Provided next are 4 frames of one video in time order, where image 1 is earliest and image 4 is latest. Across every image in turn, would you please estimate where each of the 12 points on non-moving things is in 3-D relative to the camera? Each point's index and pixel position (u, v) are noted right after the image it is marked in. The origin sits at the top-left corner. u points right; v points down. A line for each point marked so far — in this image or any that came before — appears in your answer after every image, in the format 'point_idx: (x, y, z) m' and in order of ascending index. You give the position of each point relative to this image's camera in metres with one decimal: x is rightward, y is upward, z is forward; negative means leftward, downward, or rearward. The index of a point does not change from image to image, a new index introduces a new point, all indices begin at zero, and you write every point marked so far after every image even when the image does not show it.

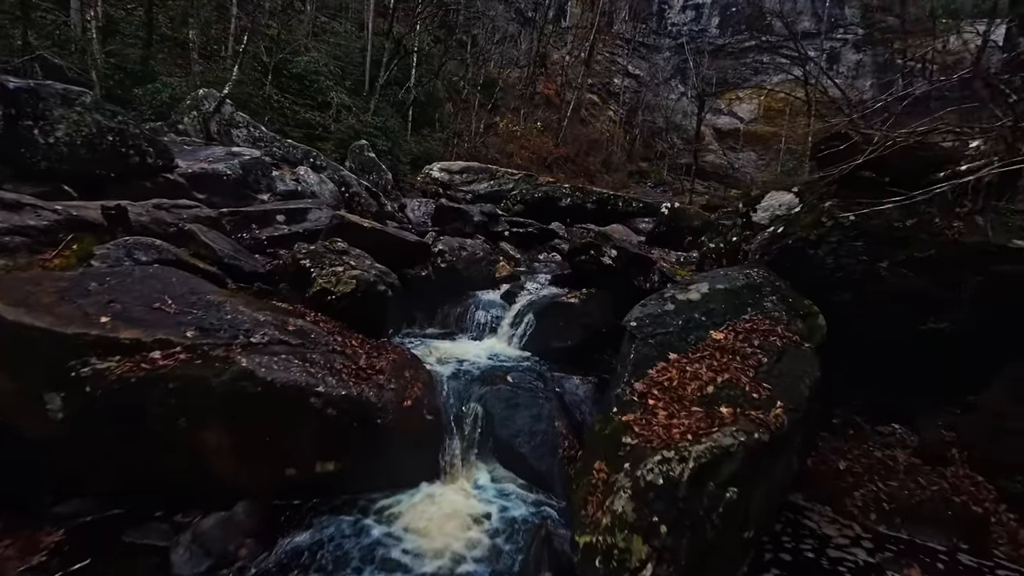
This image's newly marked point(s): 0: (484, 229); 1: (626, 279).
0: (-0.9, +2.0, +15.9) m
1: (+2.0, +0.1, +8.4) m
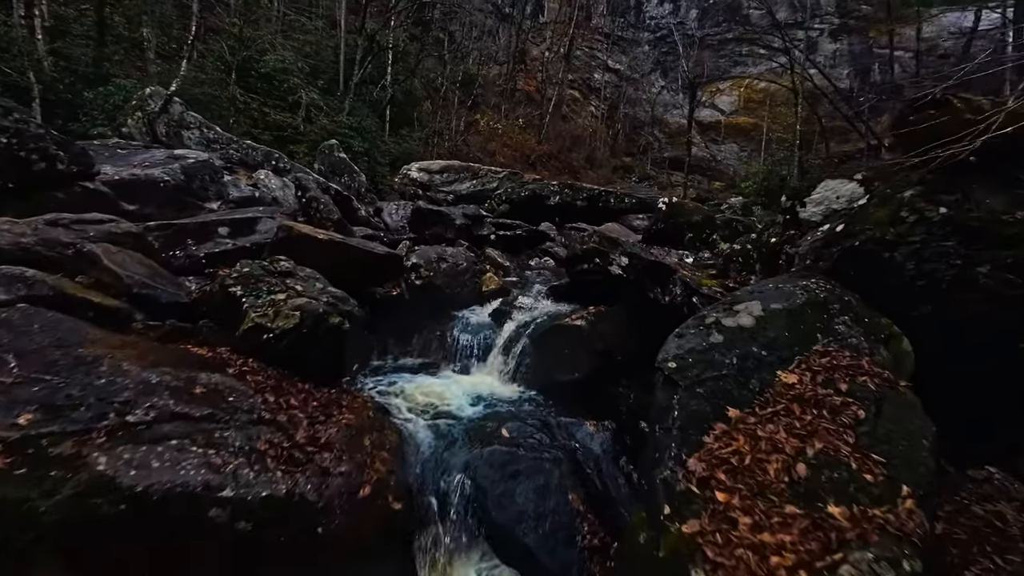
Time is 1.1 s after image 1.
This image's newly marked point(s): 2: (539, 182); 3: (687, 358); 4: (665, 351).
0: (-1.3, +1.6, +14.4) m
1: (+1.9, -0.1, +7.0) m
2: (+1.0, +4.4, +19.5) m
3: (+1.5, -0.6, +4.1) m
4: (+1.4, -0.6, +4.3) m
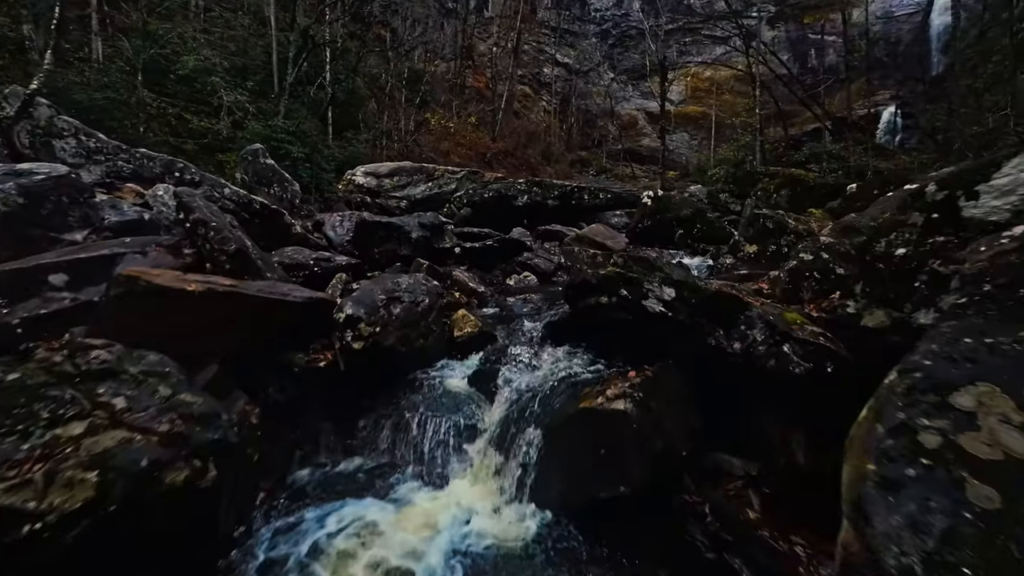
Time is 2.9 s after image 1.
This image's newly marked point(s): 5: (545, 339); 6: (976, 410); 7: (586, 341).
0: (-2.1, +1.0, +11.8) m
1: (+1.8, -0.5, +4.7) m
2: (-0.4, +3.9, +17.1) m
3: (+1.7, -1.1, +1.8) m
4: (+1.6, -1.1, +2.0) m
5: (+0.4, -0.7, +6.3) m
6: (+2.4, -0.6, +2.4) m
7: (+0.9, -0.7, +5.9) m
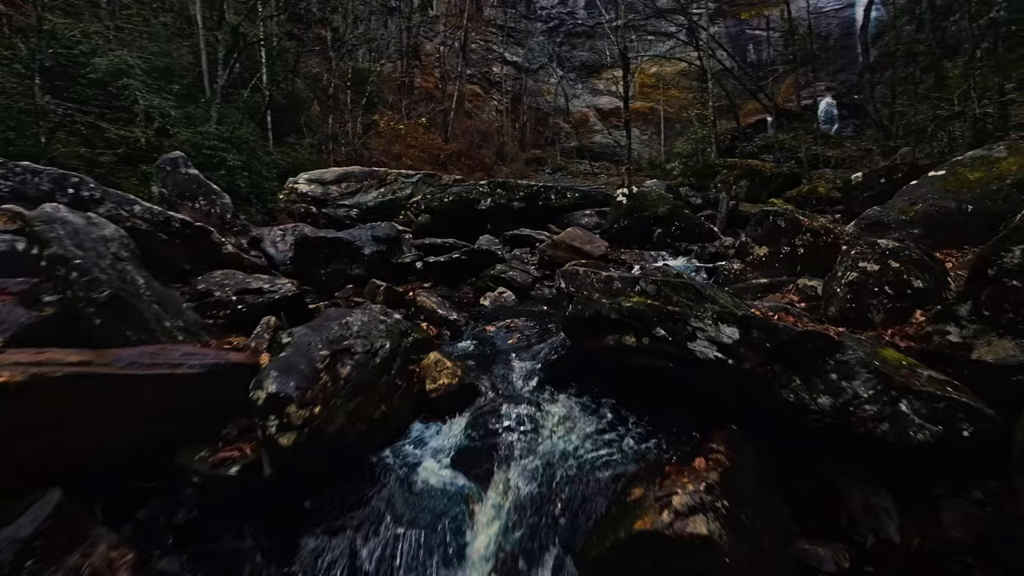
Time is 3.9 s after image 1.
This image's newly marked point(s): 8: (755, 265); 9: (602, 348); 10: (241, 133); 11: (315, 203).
0: (-2.7, +0.5, +10.2) m
1: (+1.8, -0.8, +3.4) m
2: (-1.6, +3.5, +15.6) m
3: (+2.0, -1.3, +0.6) m
4: (+1.8, -1.3, +0.7) m
5: (+0.3, -1.0, +4.9) m
6: (+2.6, -0.8, +1.2) m
7: (+0.9, -1.0, +4.5) m
8: (+3.9, +0.4, +7.5) m
9: (+0.8, -0.6, +4.3) m
10: (-8.7, +4.8, +14.7) m
11: (-6.2, +2.7, +14.8) m
